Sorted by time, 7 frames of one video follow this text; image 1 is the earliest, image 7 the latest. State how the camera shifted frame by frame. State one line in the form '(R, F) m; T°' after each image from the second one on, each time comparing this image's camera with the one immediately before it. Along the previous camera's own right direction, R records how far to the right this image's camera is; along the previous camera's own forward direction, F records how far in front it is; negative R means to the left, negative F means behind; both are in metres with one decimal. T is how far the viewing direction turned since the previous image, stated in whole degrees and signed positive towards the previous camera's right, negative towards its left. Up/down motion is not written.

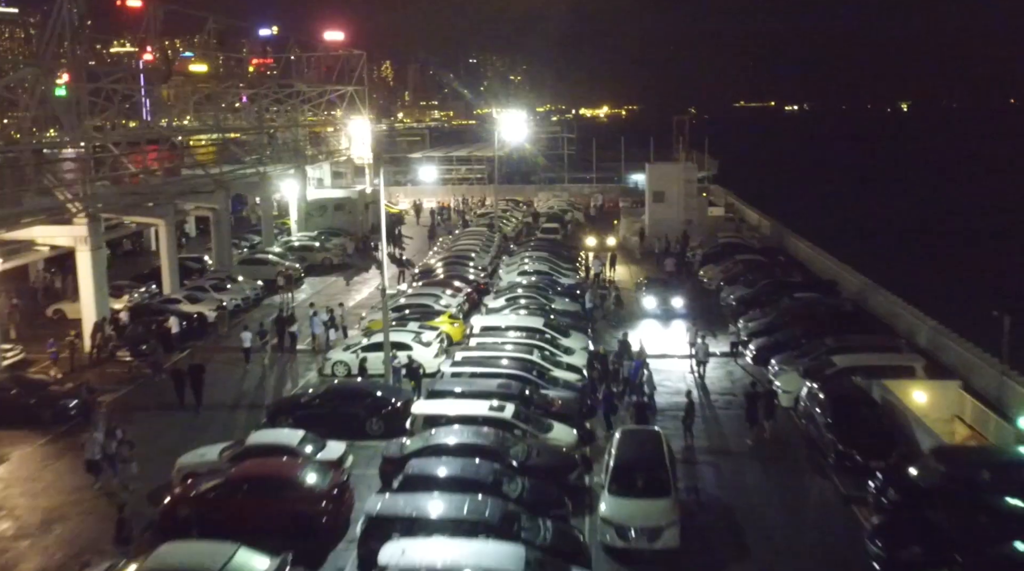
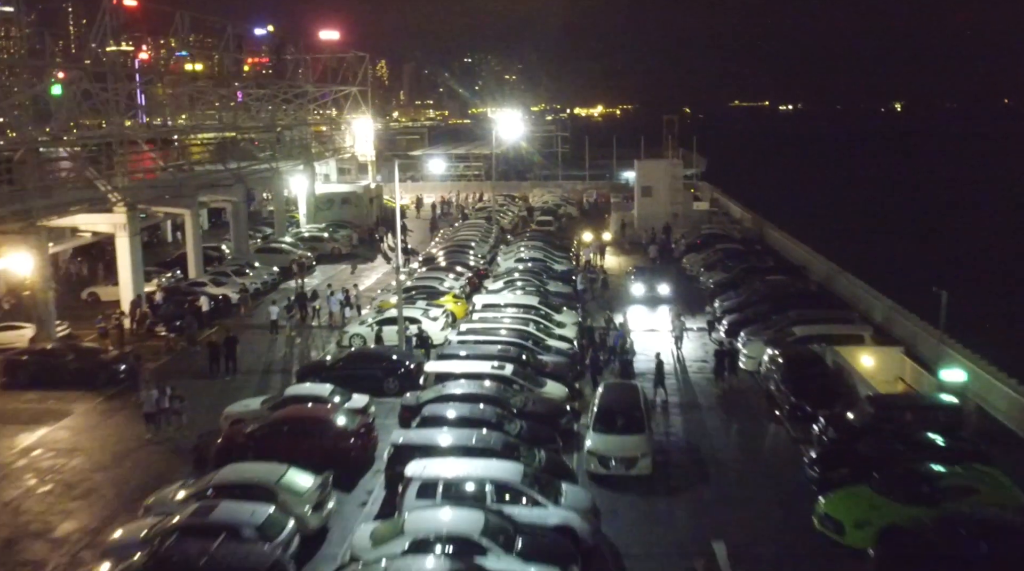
(-0.1, -2.7) m; 0°
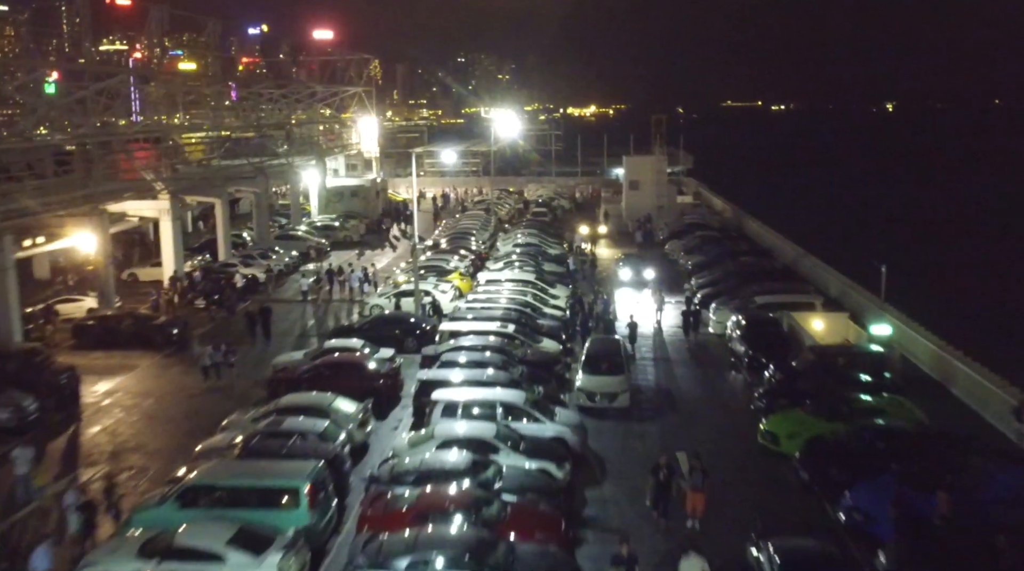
(-0.2, -3.6) m; 0°
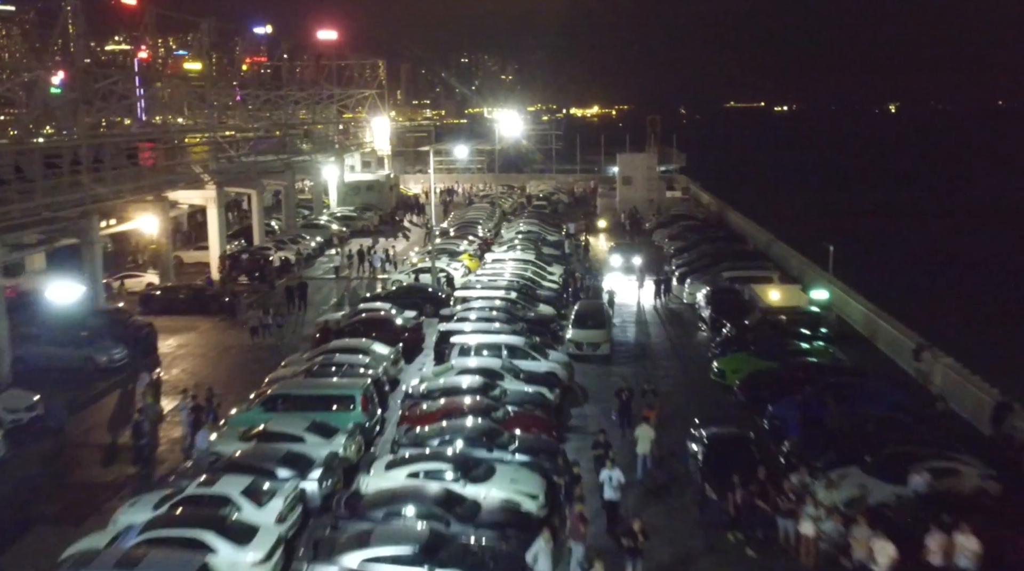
(0.0, -4.5) m; 0°
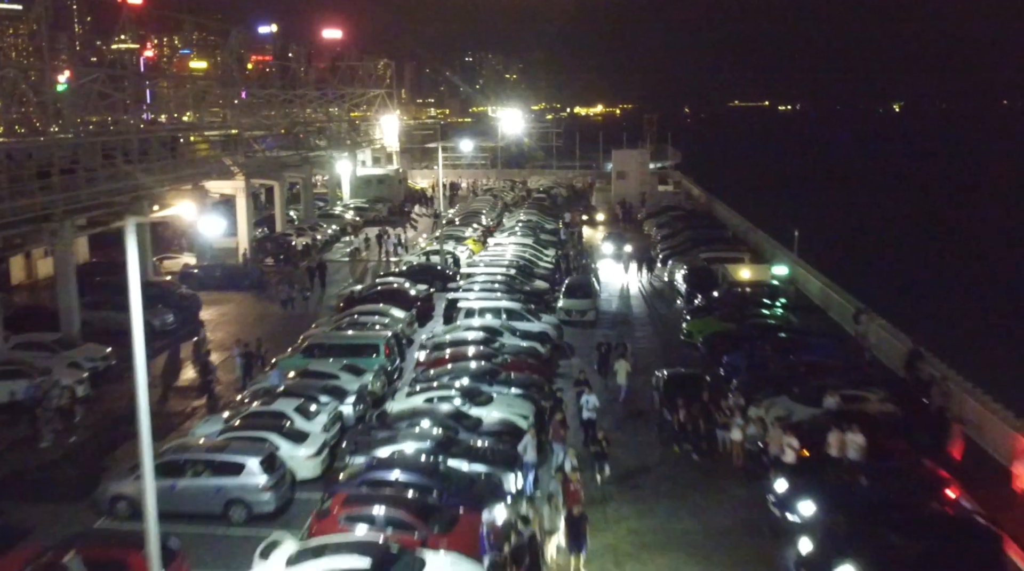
(+0.1, -3.7) m; 0°
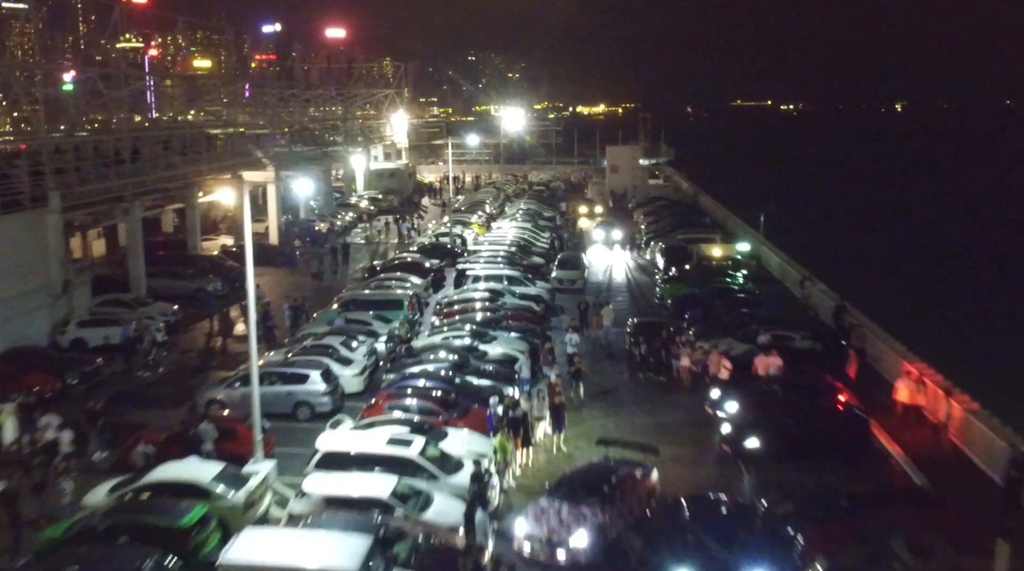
(+0.1, -4.8) m; 0°
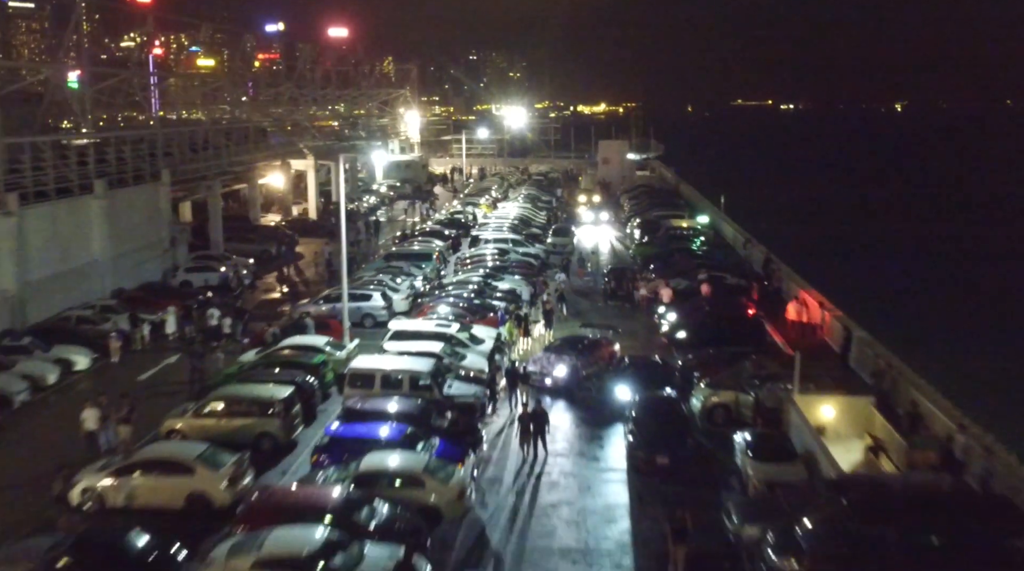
(-0.1, -7.9) m; 0°
